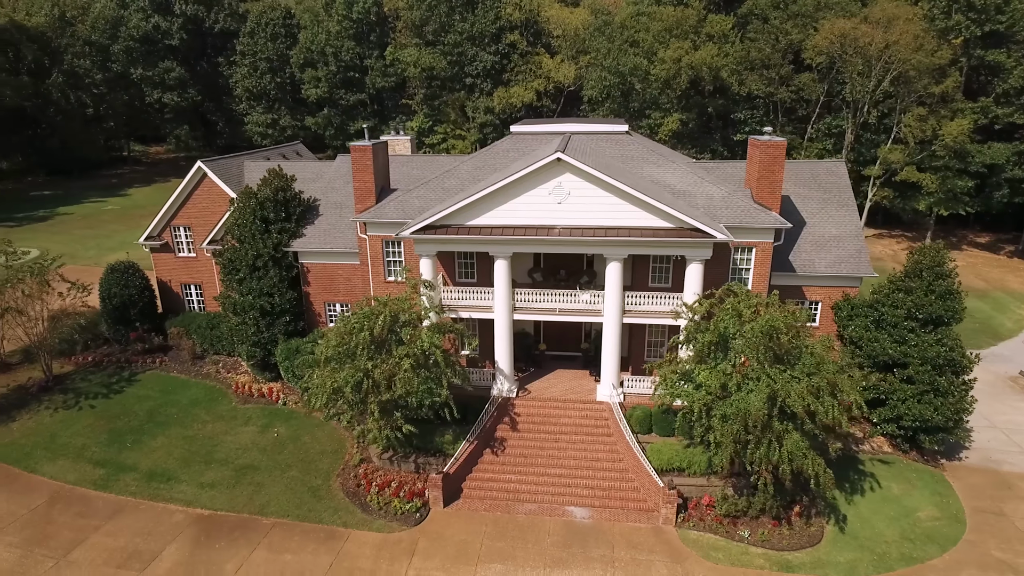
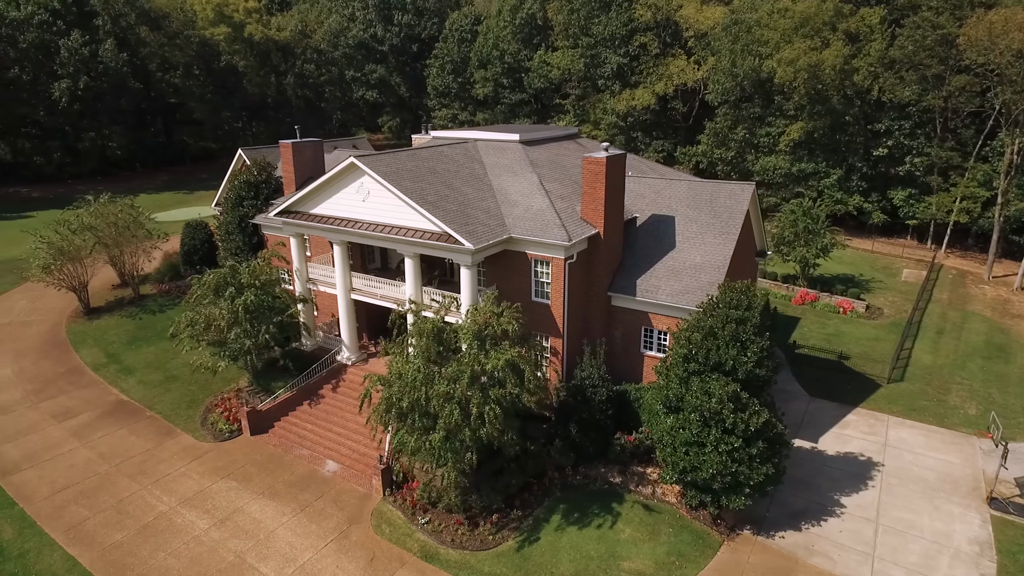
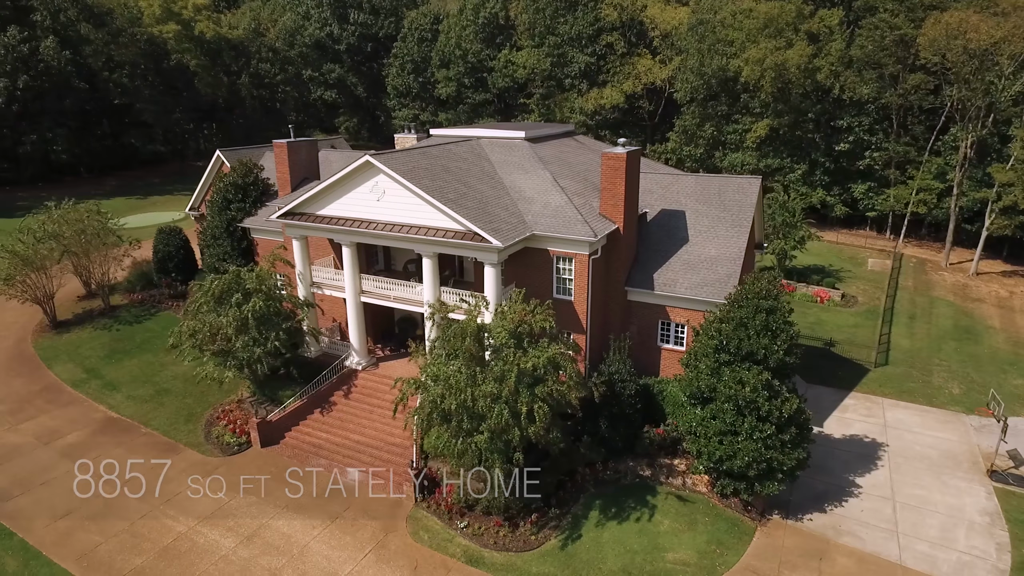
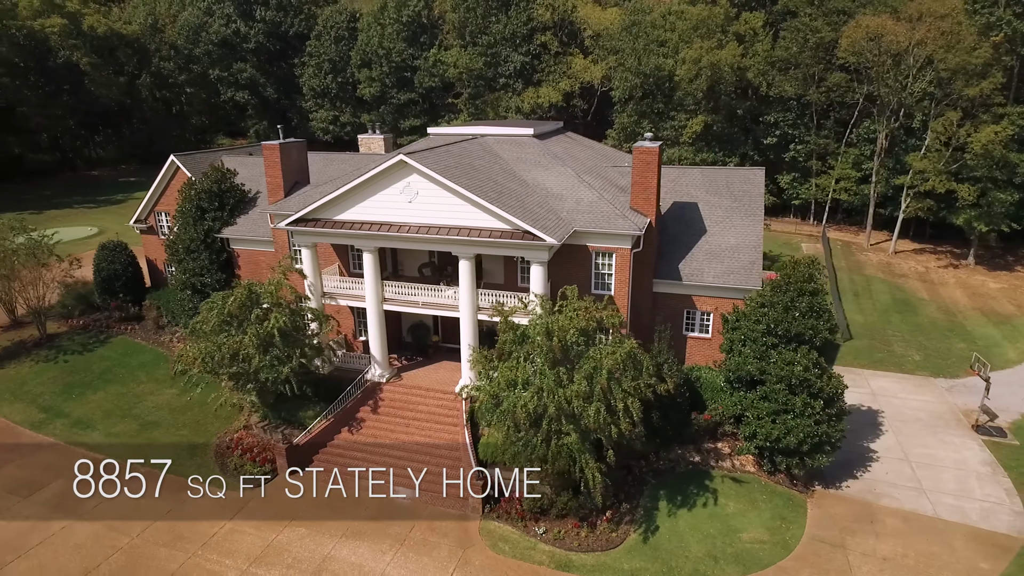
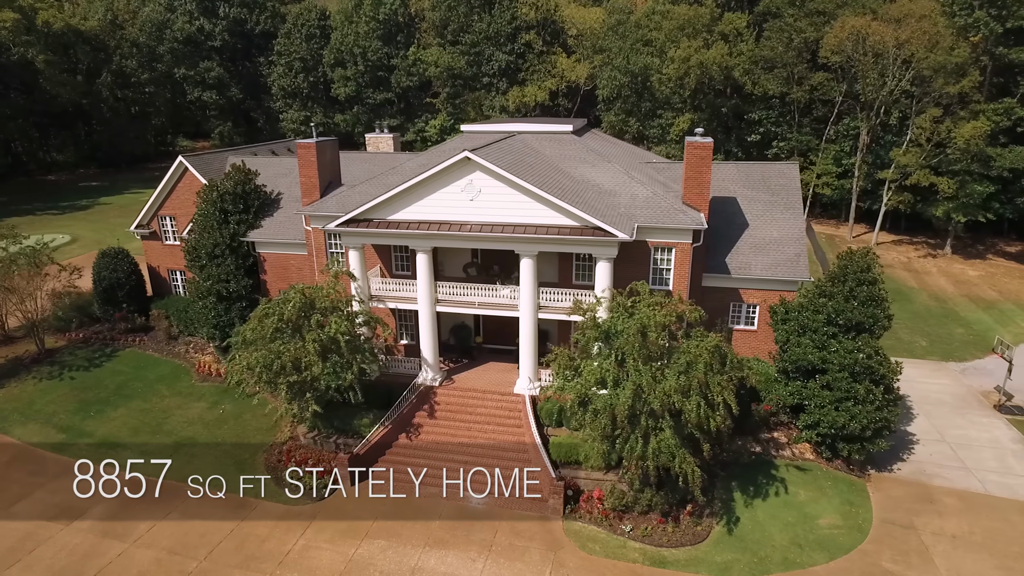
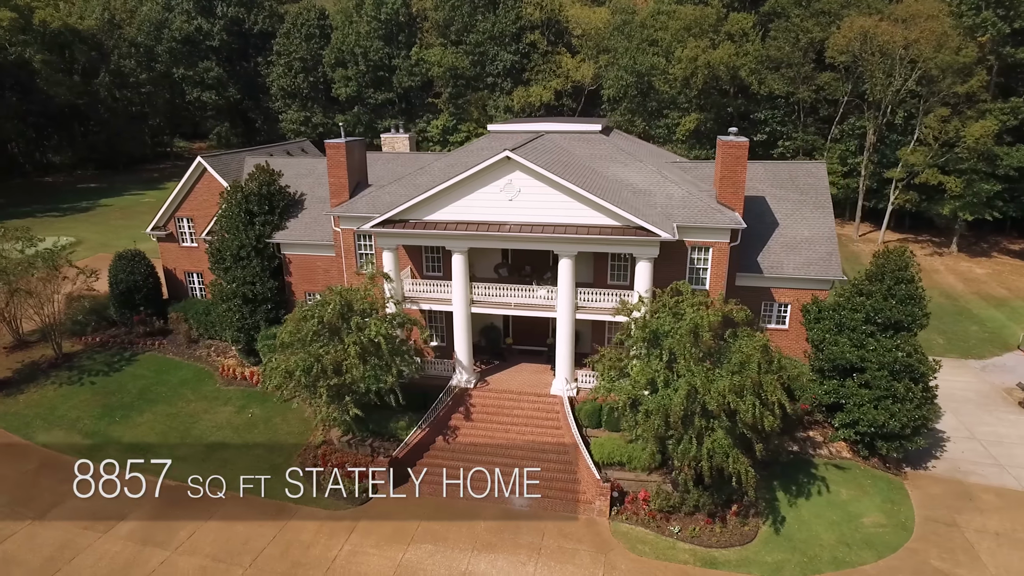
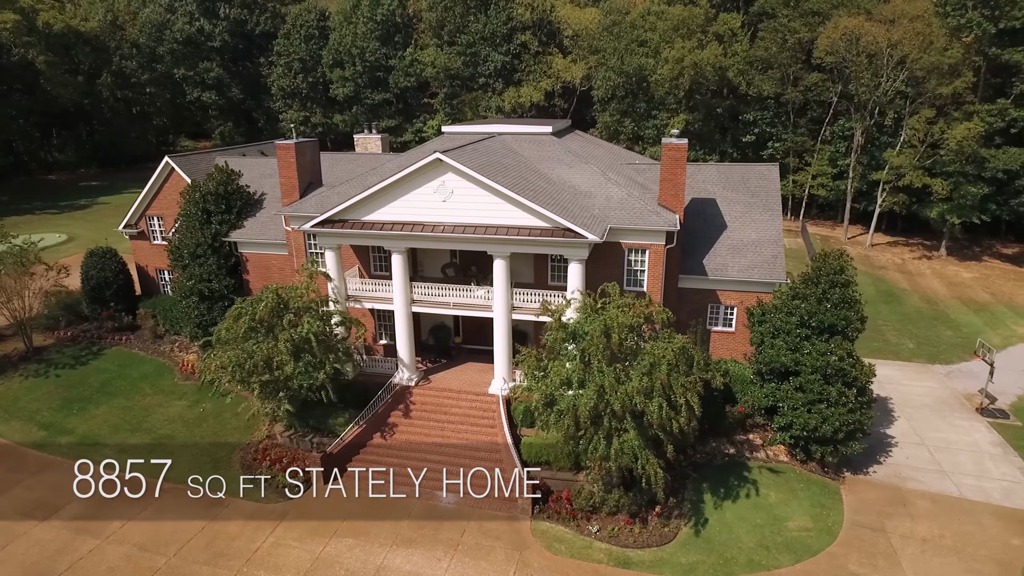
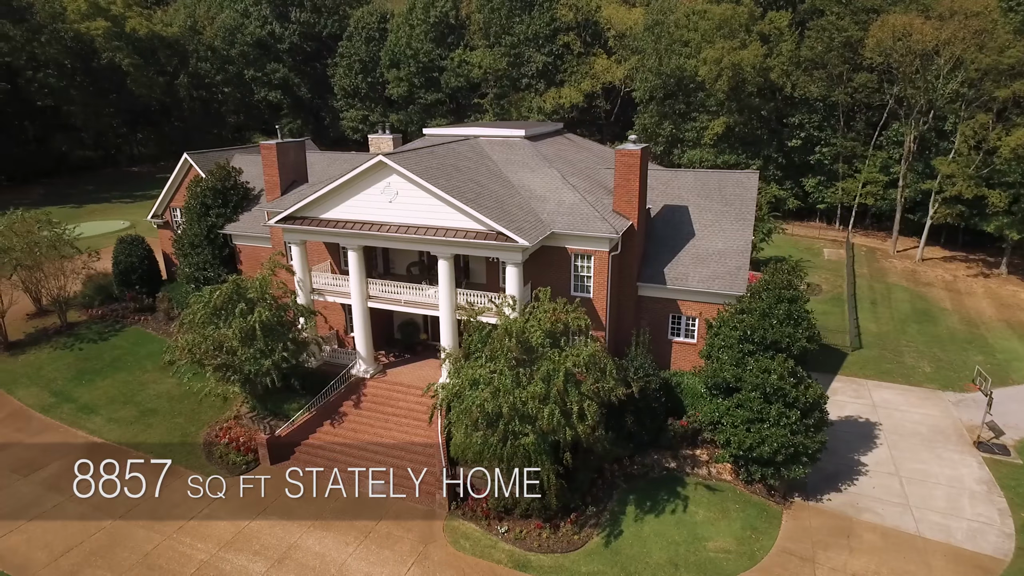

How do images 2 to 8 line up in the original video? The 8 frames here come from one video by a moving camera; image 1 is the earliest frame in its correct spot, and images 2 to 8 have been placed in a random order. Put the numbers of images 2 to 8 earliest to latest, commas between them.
6, 5, 7, 4, 8, 3, 2
